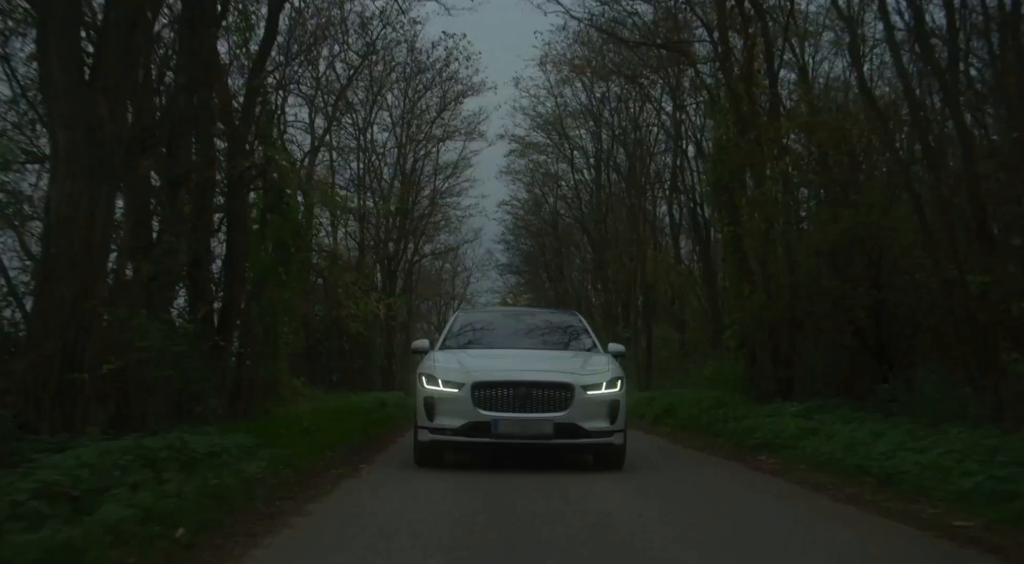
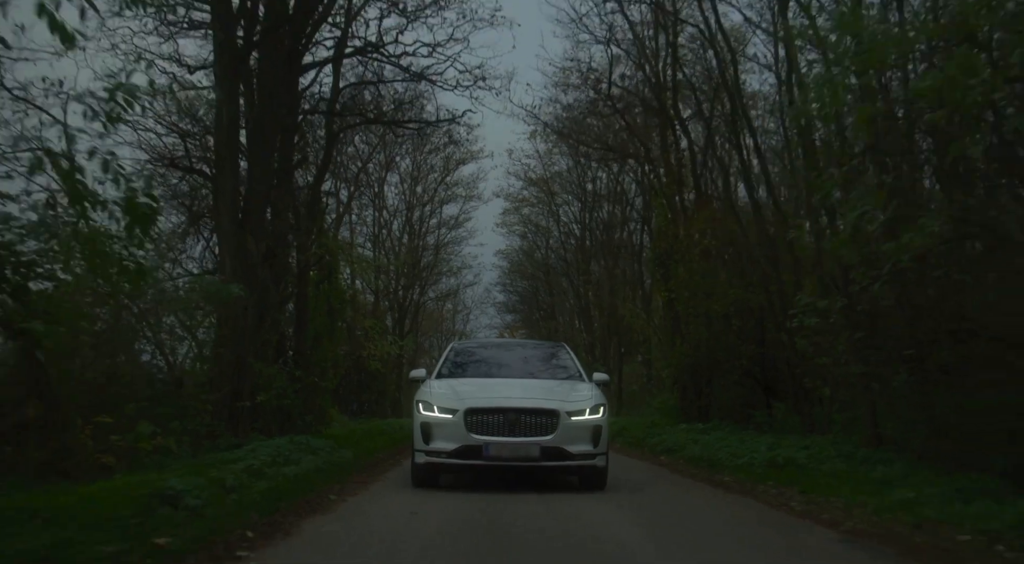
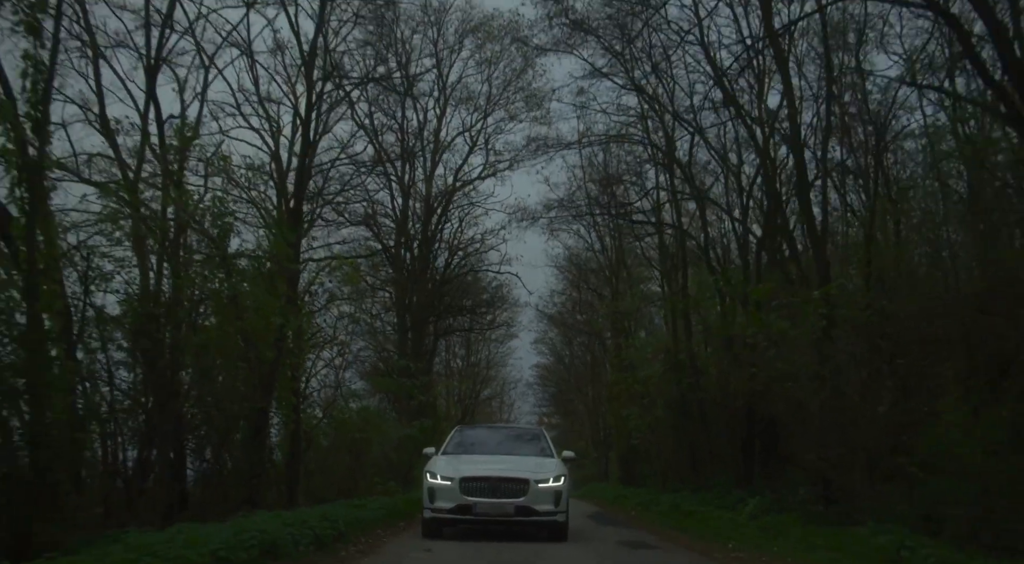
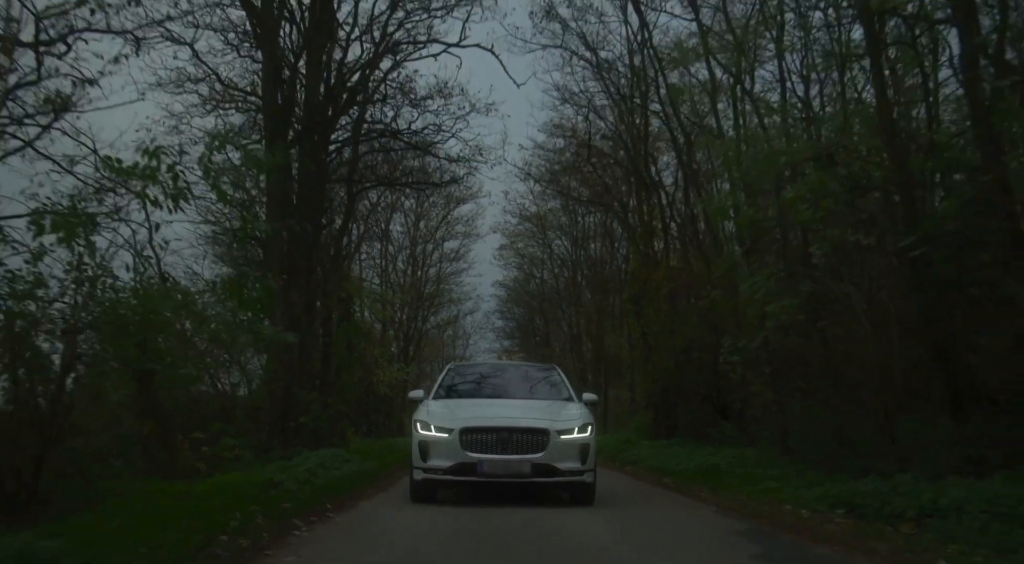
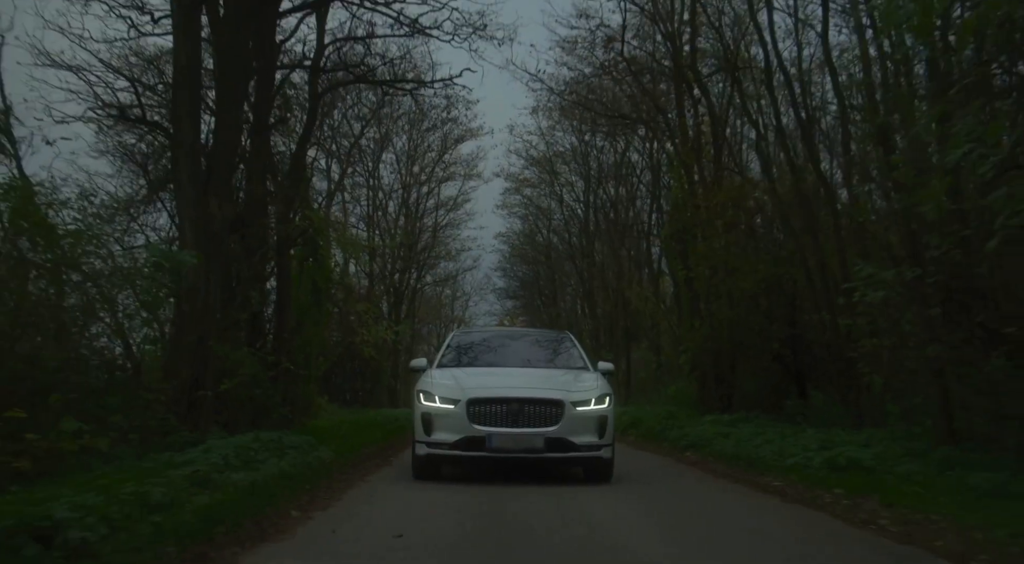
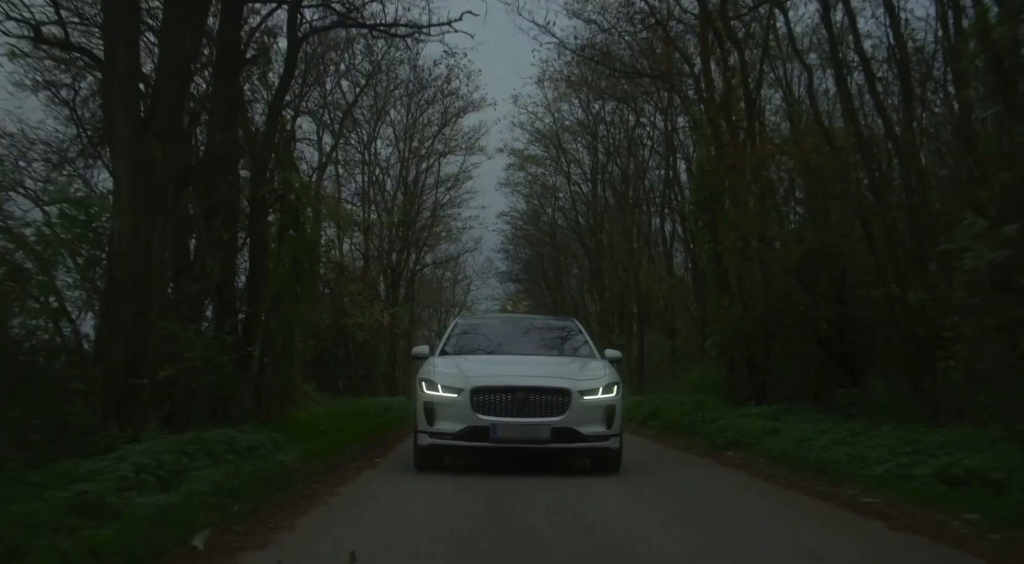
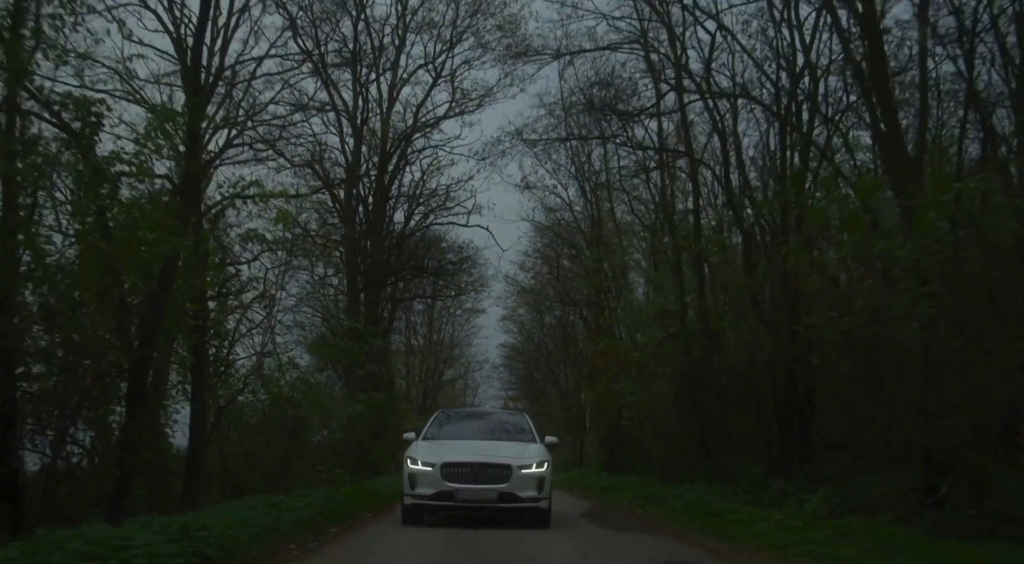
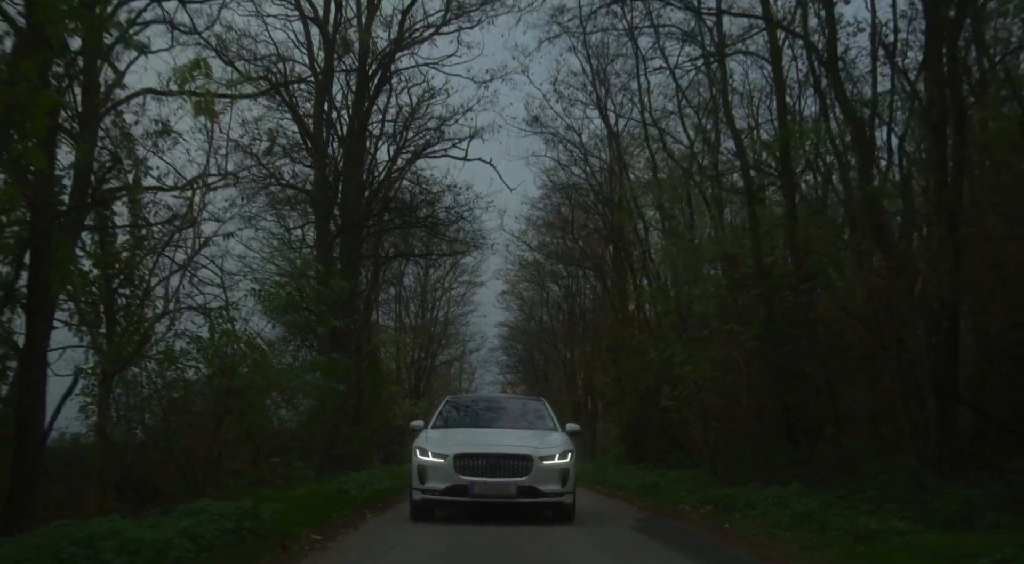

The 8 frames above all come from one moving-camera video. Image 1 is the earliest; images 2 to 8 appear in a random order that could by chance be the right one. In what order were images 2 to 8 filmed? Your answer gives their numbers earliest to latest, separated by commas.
6, 5, 2, 4, 8, 7, 3
